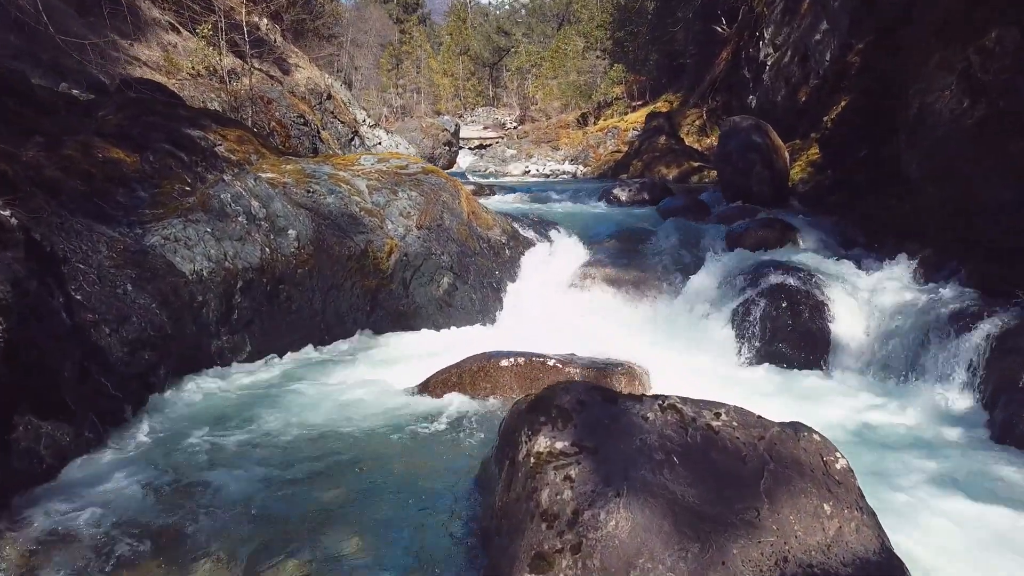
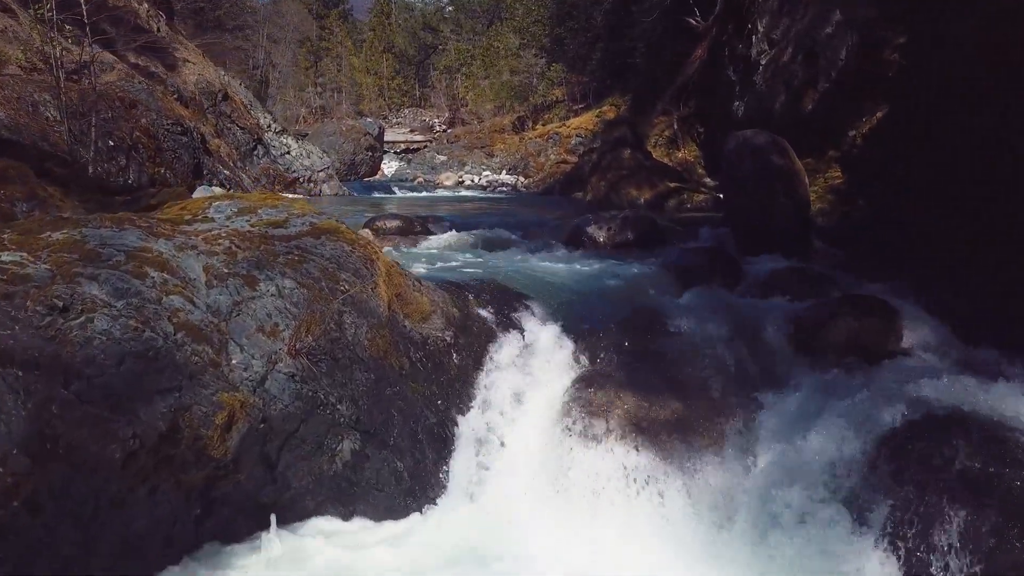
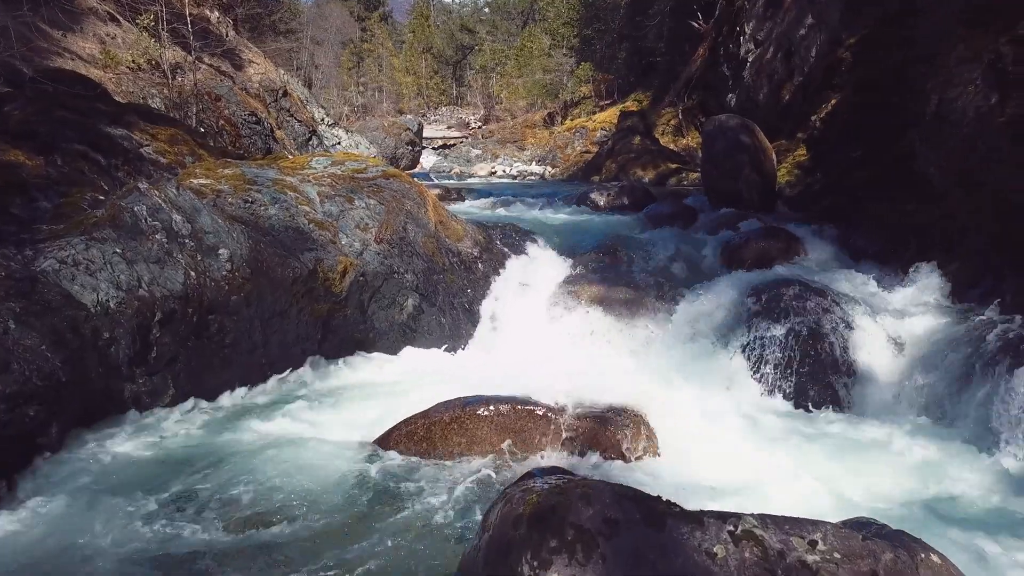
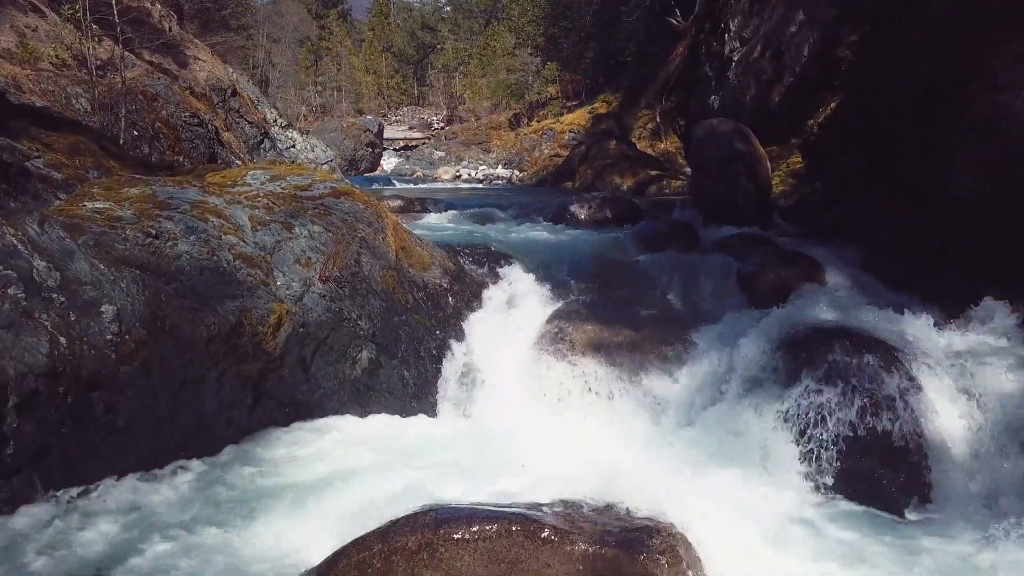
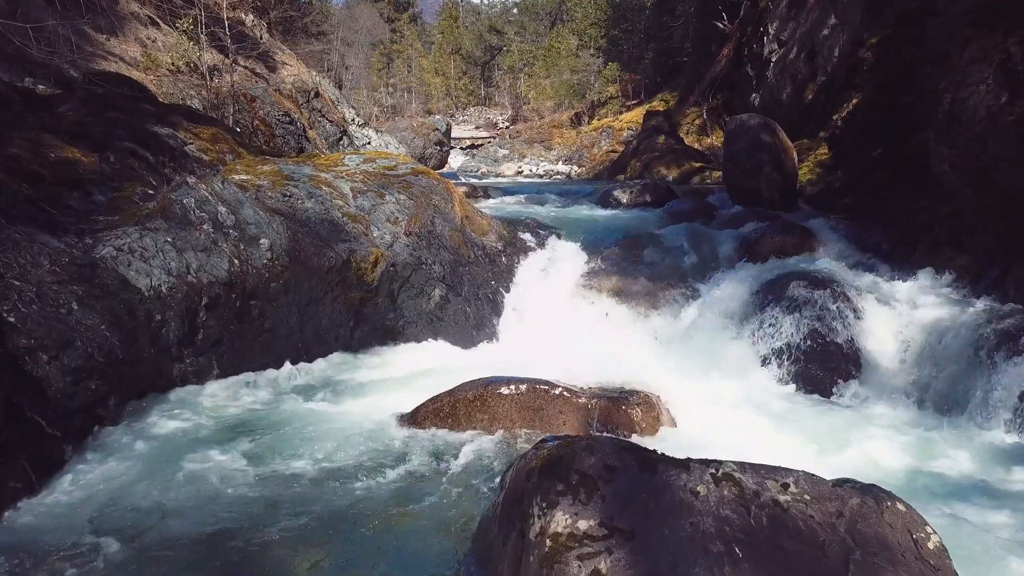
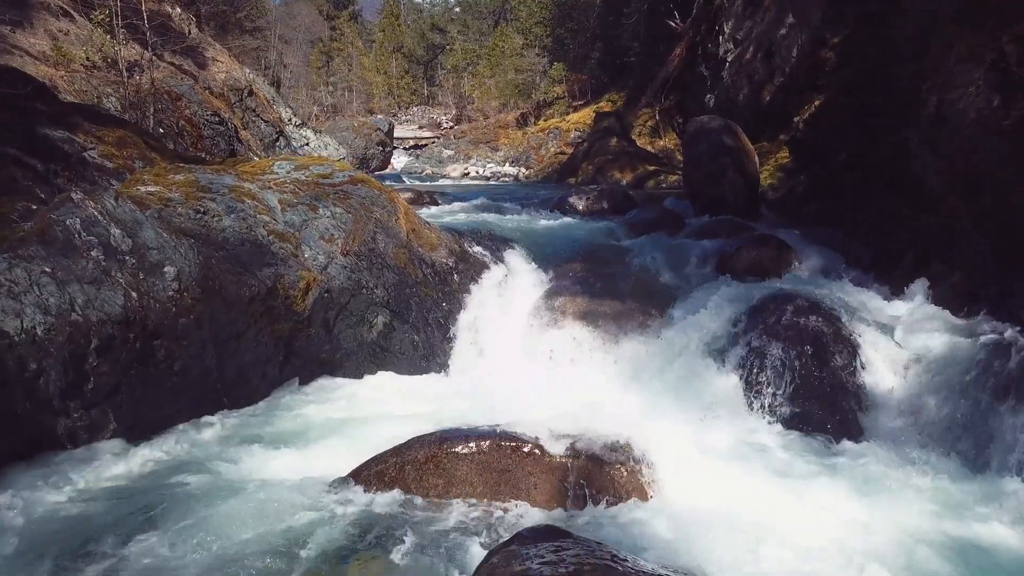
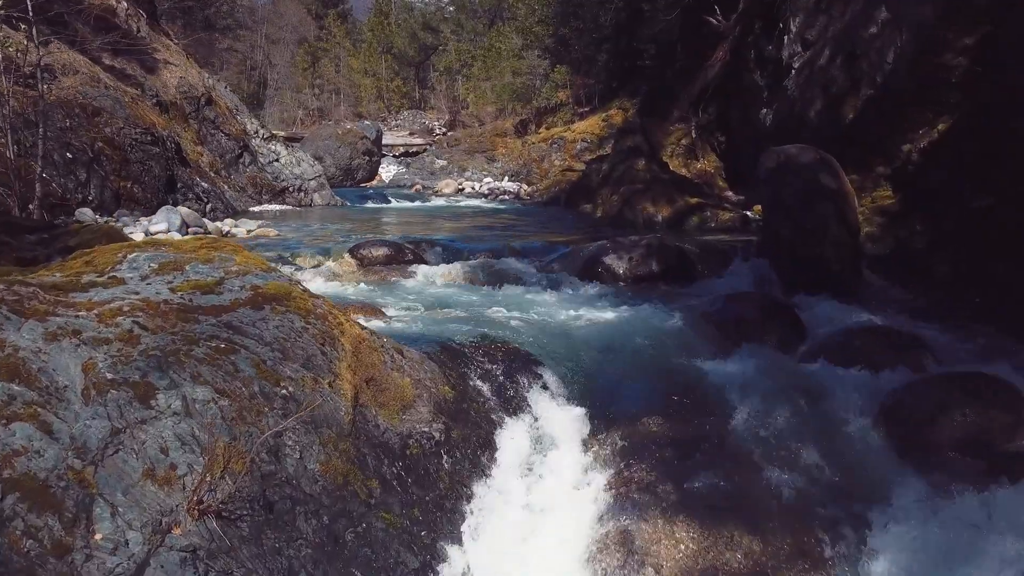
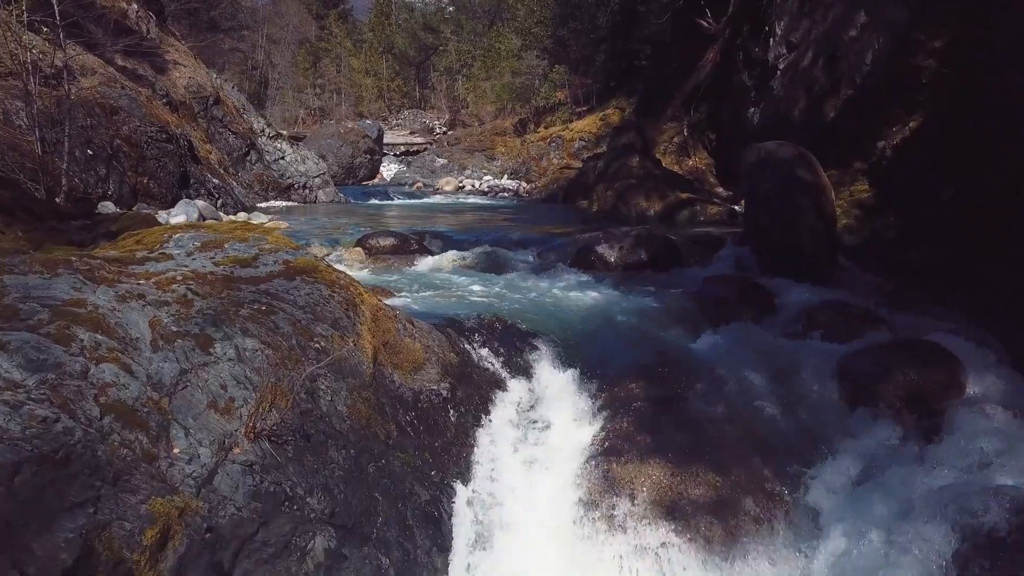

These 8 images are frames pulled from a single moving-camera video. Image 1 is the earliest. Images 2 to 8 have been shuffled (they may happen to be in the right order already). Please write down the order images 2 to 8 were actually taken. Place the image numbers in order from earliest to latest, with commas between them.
5, 3, 6, 4, 2, 8, 7
